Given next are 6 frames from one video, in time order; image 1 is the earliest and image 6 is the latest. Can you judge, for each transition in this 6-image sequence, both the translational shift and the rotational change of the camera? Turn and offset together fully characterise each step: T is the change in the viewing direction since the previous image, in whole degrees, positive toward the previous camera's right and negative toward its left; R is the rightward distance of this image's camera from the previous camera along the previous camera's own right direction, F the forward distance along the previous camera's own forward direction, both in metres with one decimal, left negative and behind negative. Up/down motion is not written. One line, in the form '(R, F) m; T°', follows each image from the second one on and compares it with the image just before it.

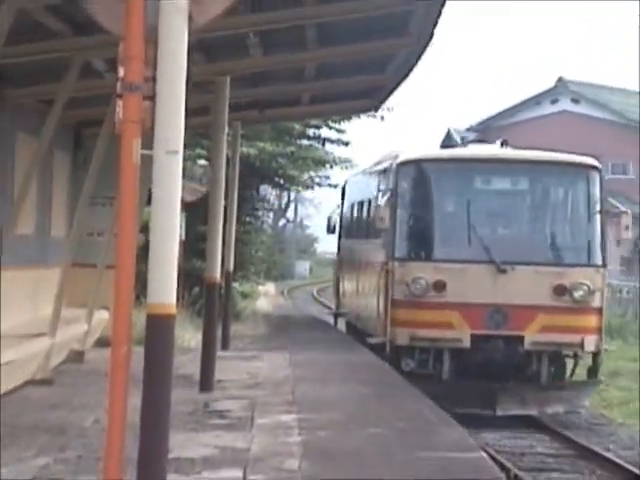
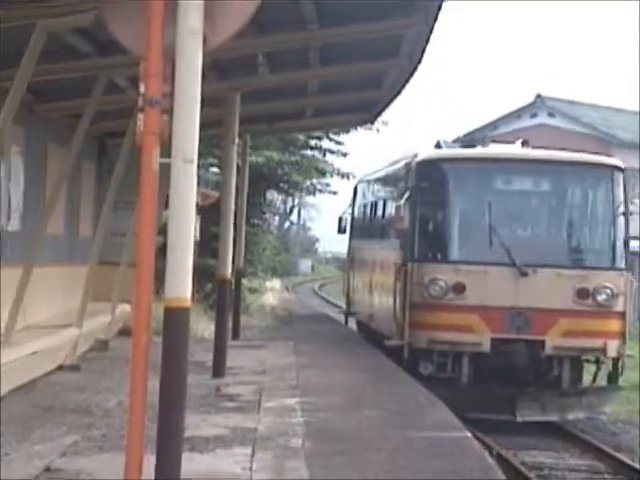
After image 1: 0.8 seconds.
(+0.1, -0.6) m; -1°
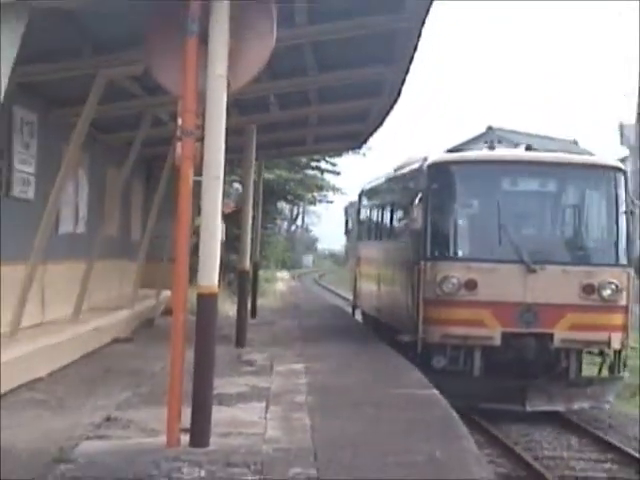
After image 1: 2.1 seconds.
(+0.1, -1.8) m; -1°
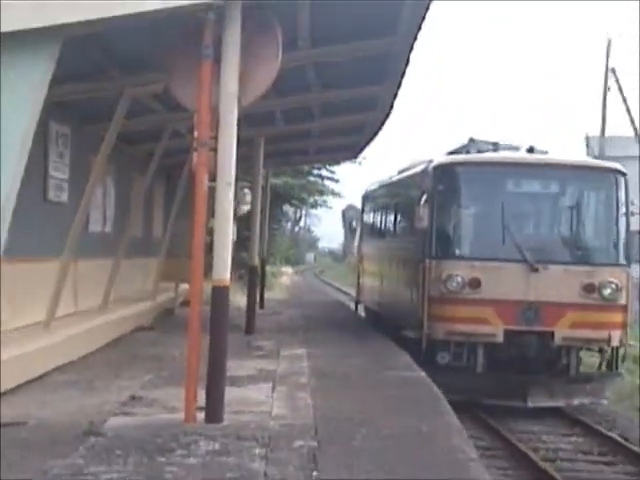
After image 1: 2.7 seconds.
(+0.1, -1.0) m; 0°
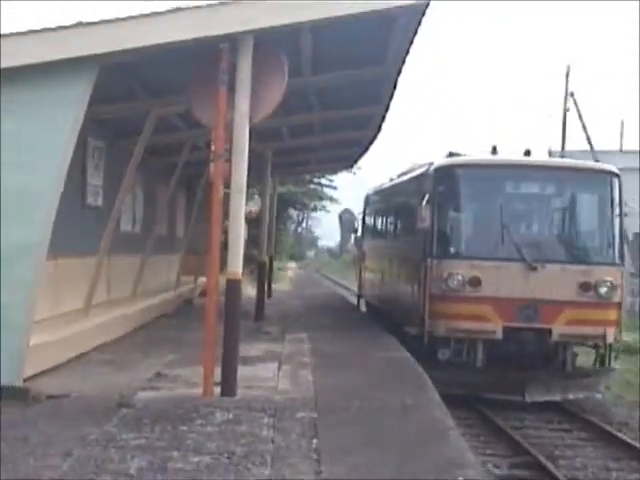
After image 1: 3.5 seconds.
(+0.1, -1.5) m; 0°
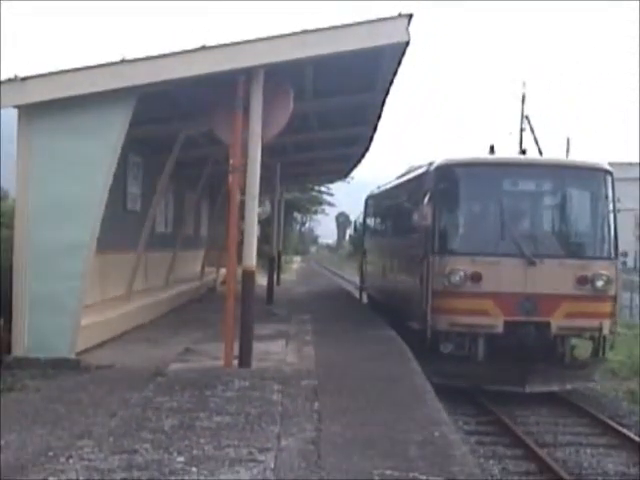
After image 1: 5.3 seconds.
(+0.1, -2.2) m; 0°
